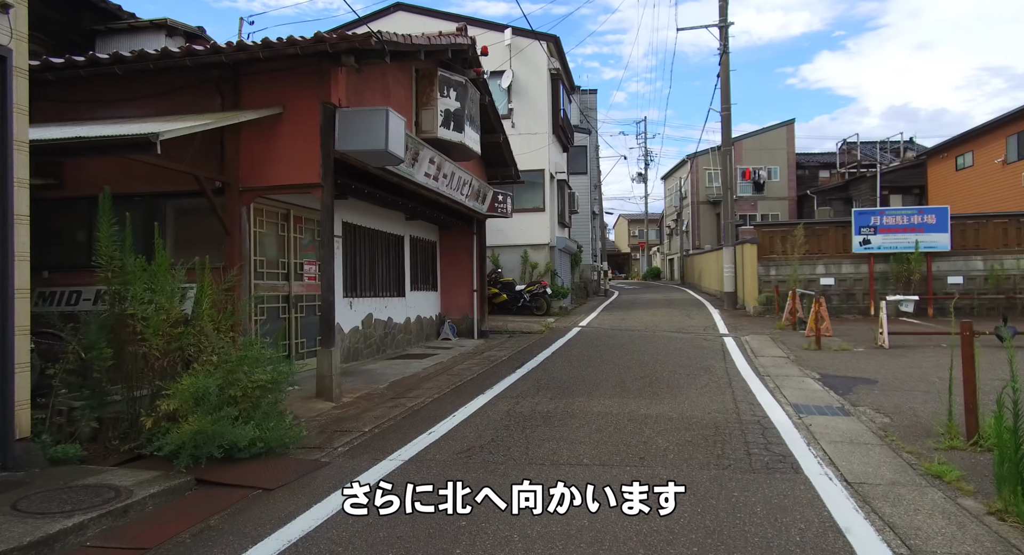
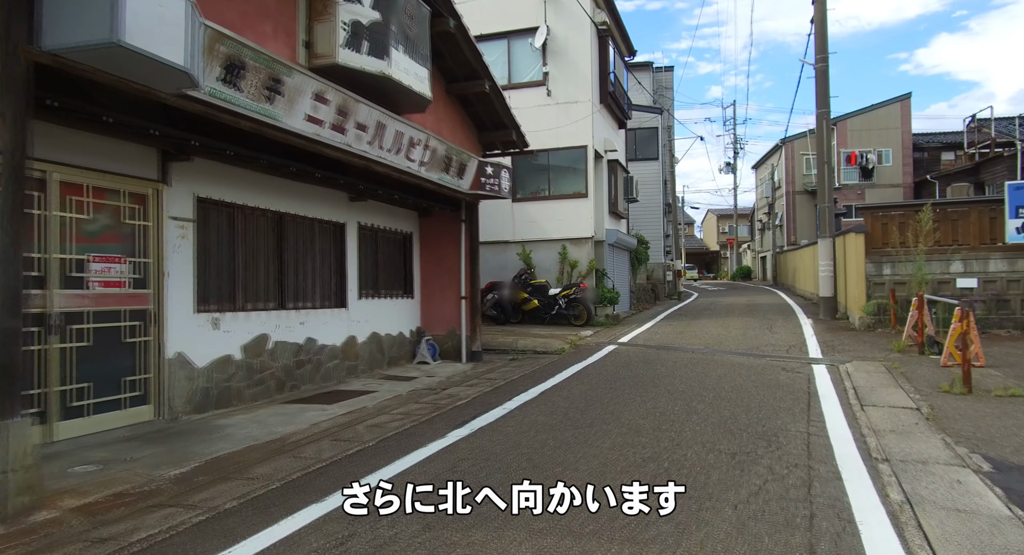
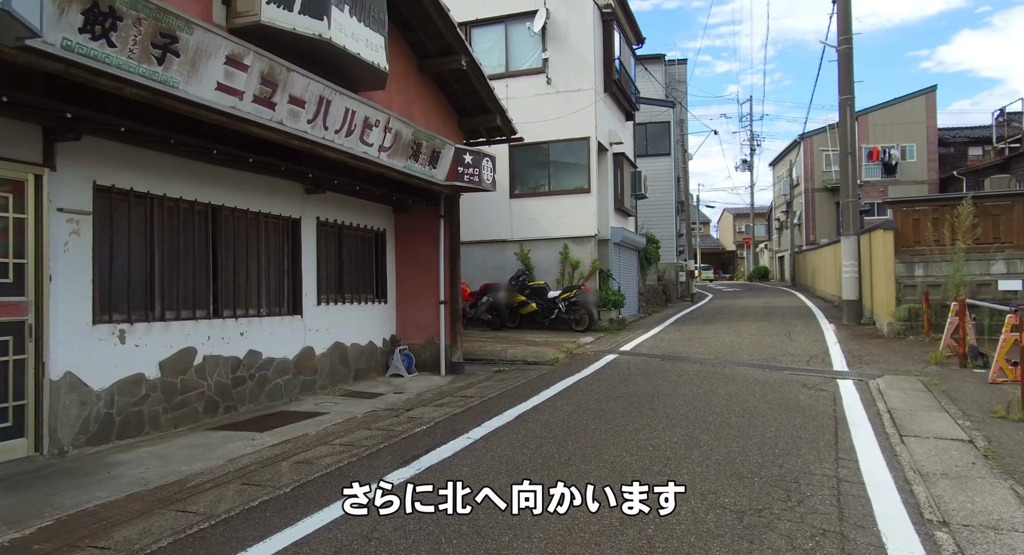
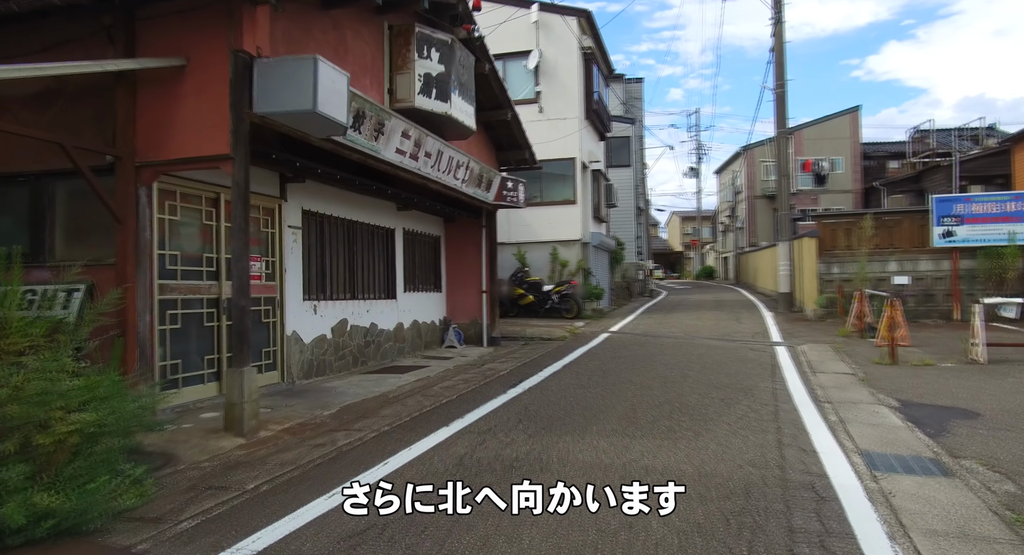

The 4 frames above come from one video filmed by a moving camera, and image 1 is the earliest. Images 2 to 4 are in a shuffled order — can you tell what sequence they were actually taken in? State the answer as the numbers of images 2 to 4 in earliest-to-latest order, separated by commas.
4, 2, 3
